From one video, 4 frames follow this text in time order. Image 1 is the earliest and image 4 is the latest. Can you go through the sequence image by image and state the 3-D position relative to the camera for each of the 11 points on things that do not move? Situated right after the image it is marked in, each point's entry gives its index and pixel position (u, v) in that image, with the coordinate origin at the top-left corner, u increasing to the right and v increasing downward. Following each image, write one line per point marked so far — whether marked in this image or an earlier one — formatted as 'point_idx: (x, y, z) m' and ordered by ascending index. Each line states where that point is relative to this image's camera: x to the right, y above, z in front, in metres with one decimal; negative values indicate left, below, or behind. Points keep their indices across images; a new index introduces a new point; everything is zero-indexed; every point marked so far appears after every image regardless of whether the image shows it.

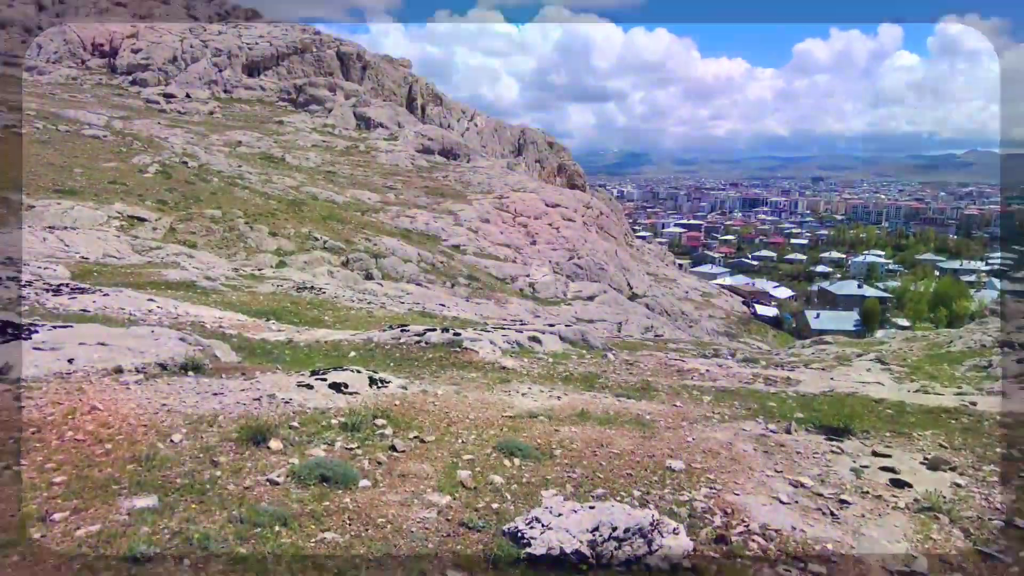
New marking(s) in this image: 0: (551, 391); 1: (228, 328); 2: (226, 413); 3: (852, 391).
0: (+0.8, -2.2, +13.7) m
1: (-8.0, -1.1, +18.8) m
2: (-4.0, -1.8, +9.3) m
3: (+8.1, -2.4, +15.8) m
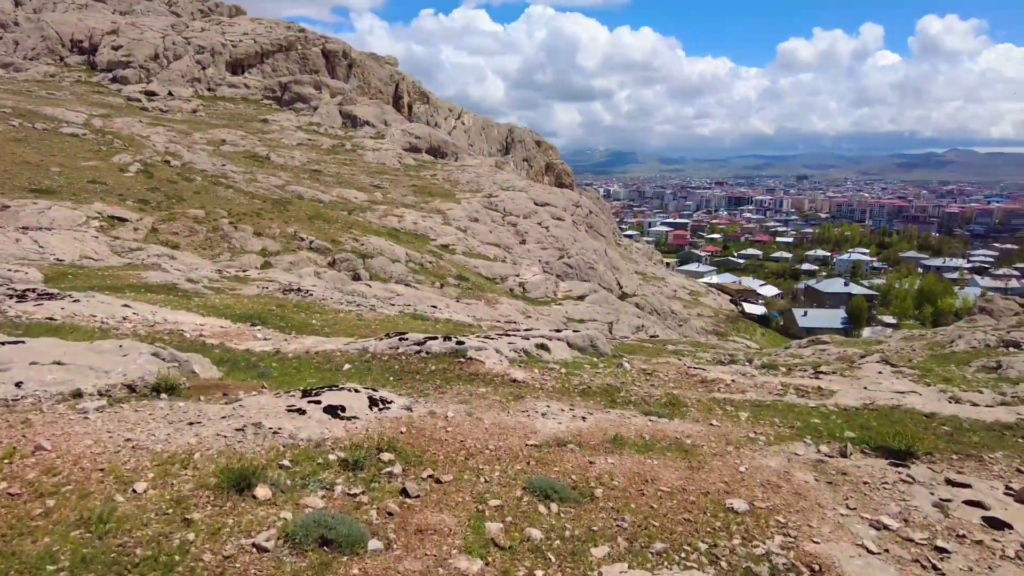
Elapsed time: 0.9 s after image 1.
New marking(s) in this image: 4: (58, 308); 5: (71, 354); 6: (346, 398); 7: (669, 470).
0: (+1.1, -2.3, +12.2) m
1: (-7.8, -1.3, +17.1) m
2: (-3.6, -1.9, +7.8) m
3: (+8.3, -2.5, +14.5) m
4: (-11.6, -0.5, +16.8) m
5: (-6.9, -1.0, +10.4) m
6: (-2.6, -1.7, +10.5) m
7: (+2.2, -2.5, +9.1) m
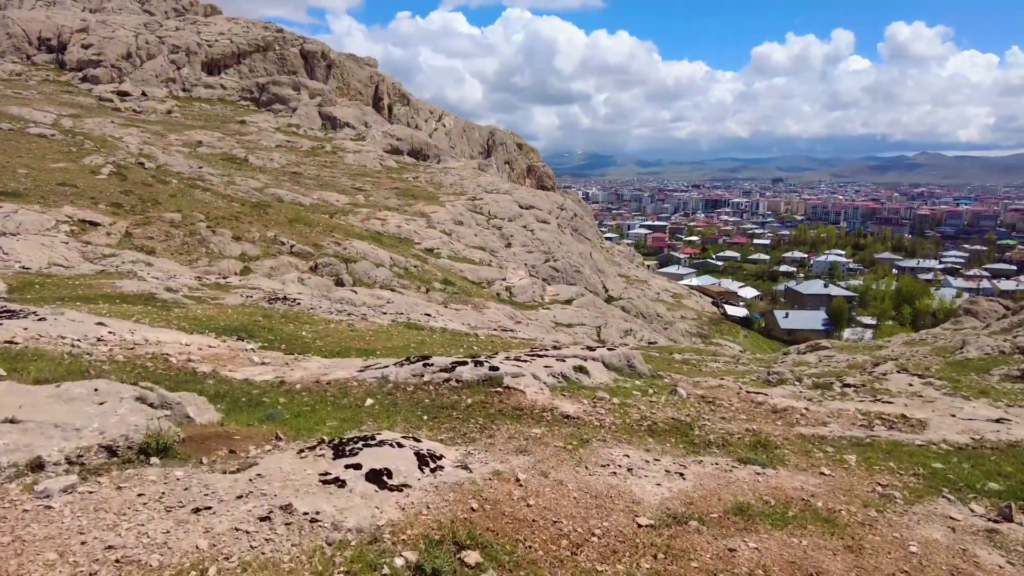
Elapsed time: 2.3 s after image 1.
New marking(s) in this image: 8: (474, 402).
0: (+2.2, -2.6, +10.1) m
1: (-6.9, -1.7, +14.7) m
2: (-2.4, -2.3, +5.5) m
3: (+9.3, -2.8, +12.6) m
4: (-10.6, -0.9, +14.3) m
5: (-5.8, -1.4, +8.0) m
6: (-1.5, -2.1, +8.2) m
7: (+3.3, -2.8, +7.0) m
8: (-0.7, -2.2, +12.8) m
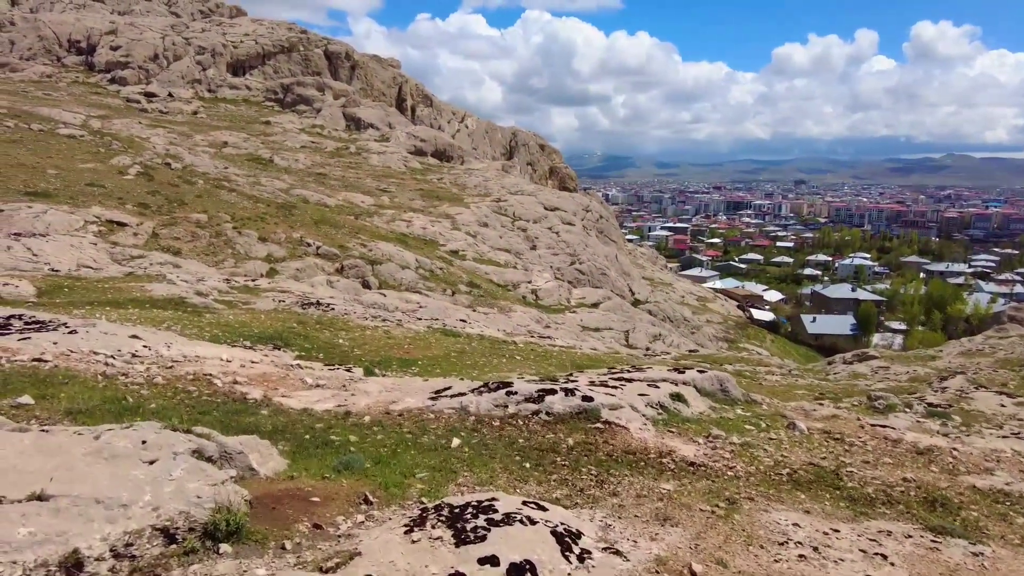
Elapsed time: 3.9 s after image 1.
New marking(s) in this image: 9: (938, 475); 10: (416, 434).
0: (+3.9, -2.9, +8.0) m
1: (-5.1, -2.0, +12.9) m
2: (-0.8, -2.5, +3.5) m
3: (+11.1, -3.2, +10.3) m
4: (-8.8, -1.2, +12.5) m
5: (-4.1, -1.7, +6.1) m
6: (+0.2, -2.4, +6.2) m
7: (+5.0, -3.2, +4.9) m
8: (+1.1, -2.5, +10.8) m
9: (+7.0, -3.1, +10.9) m
10: (-1.6, -2.3, +10.8) m
